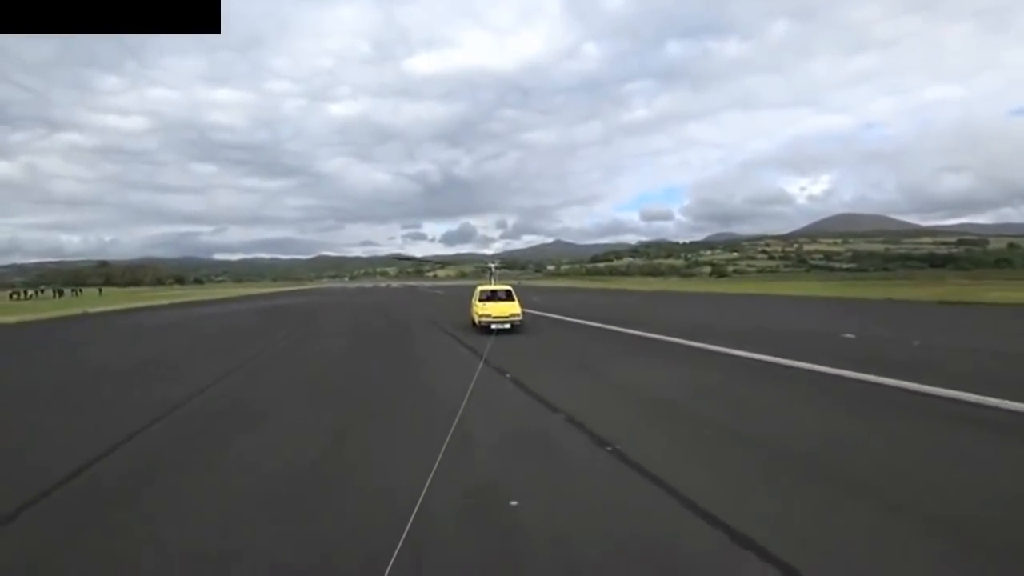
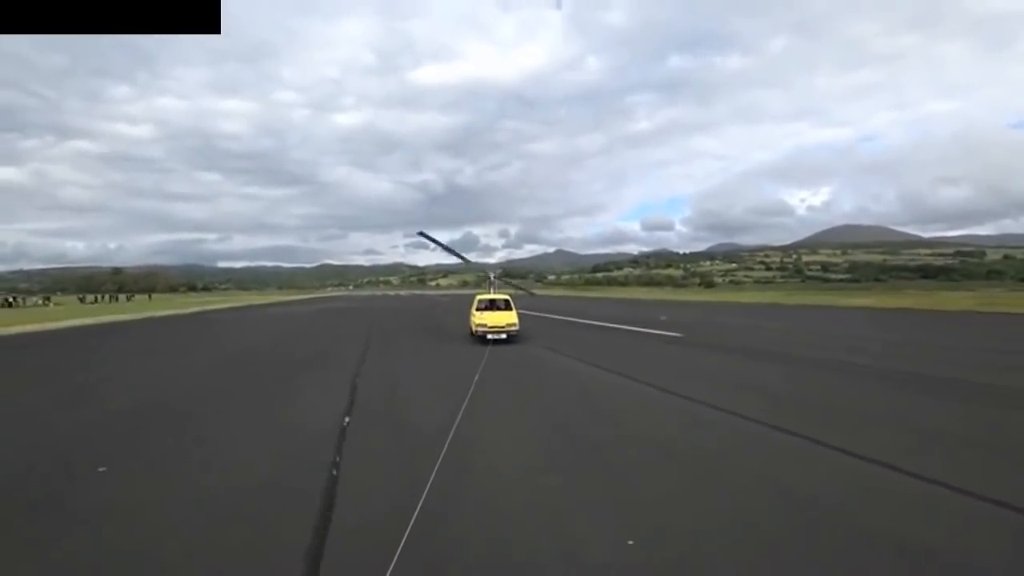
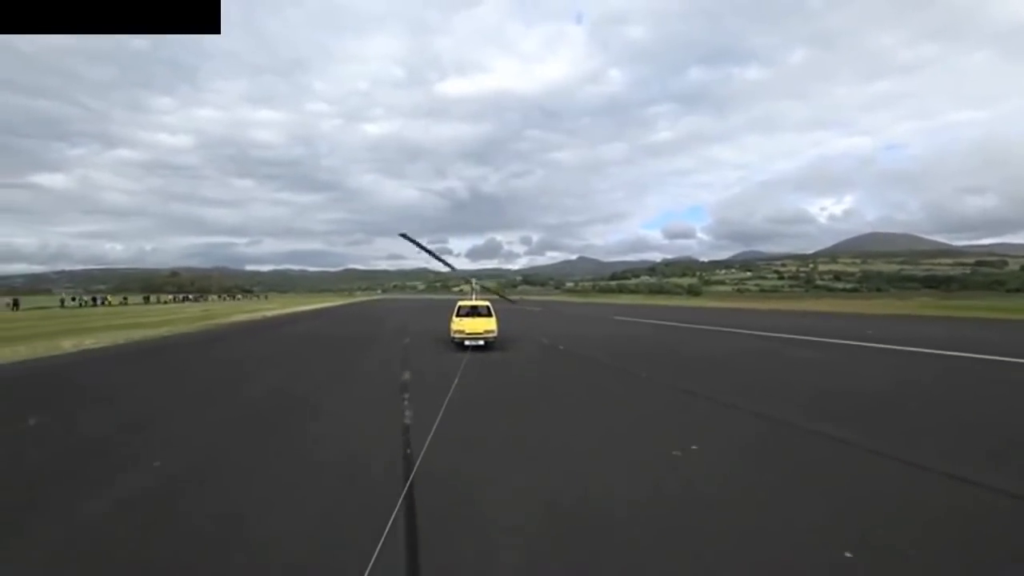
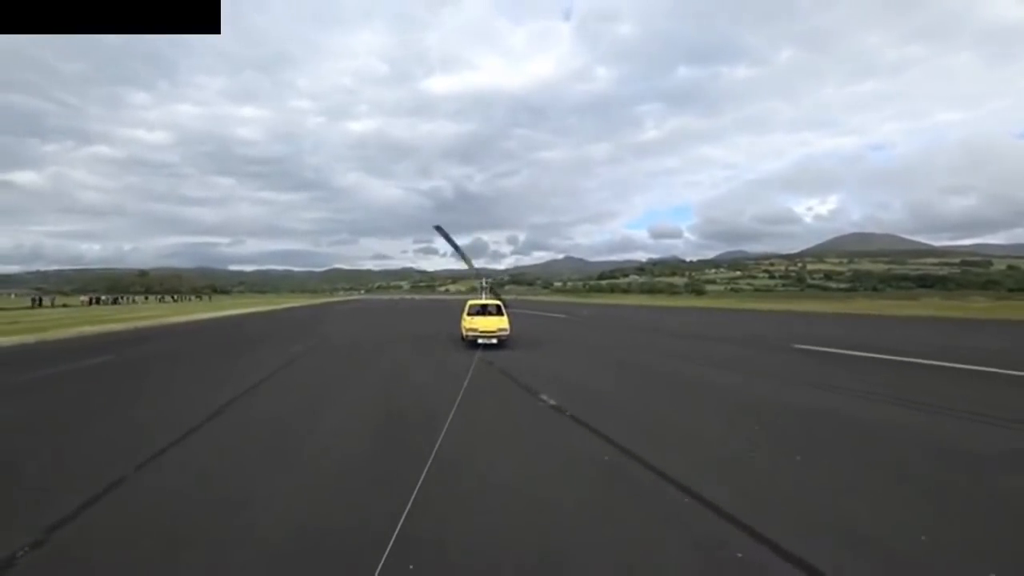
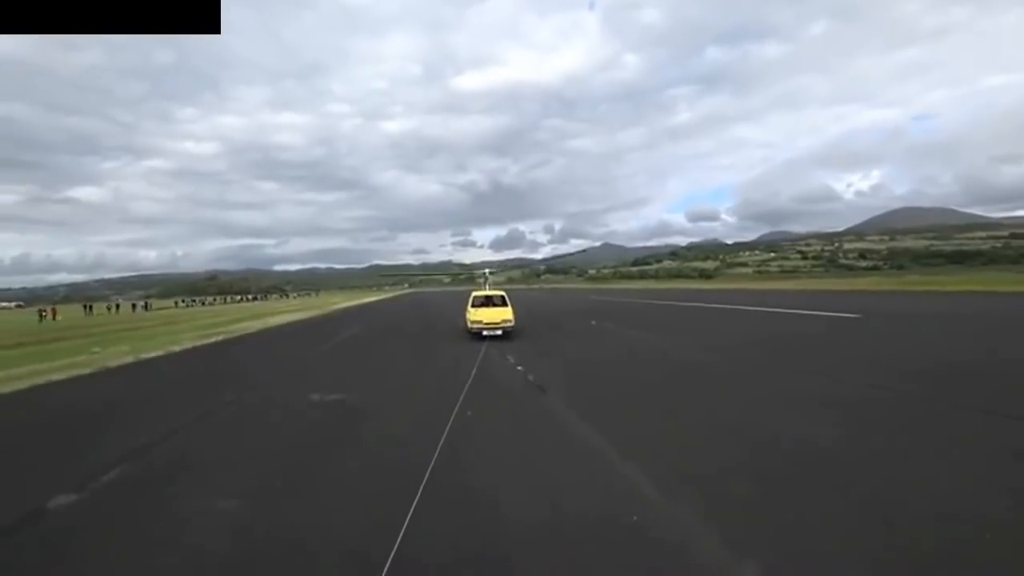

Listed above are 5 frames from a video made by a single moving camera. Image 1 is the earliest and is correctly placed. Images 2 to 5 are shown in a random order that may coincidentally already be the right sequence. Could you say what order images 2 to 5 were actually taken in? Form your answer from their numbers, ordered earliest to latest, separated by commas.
2, 4, 3, 5
